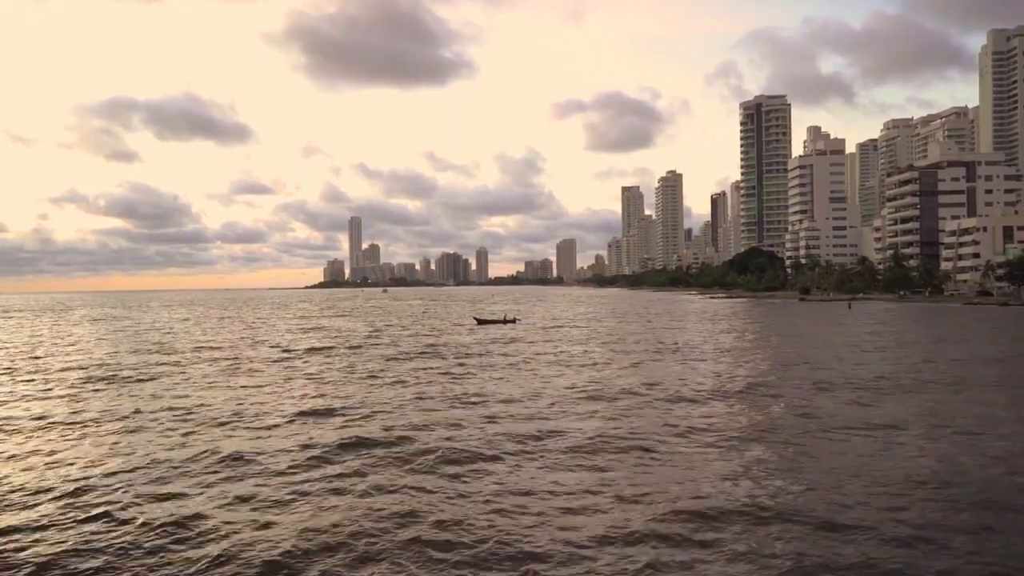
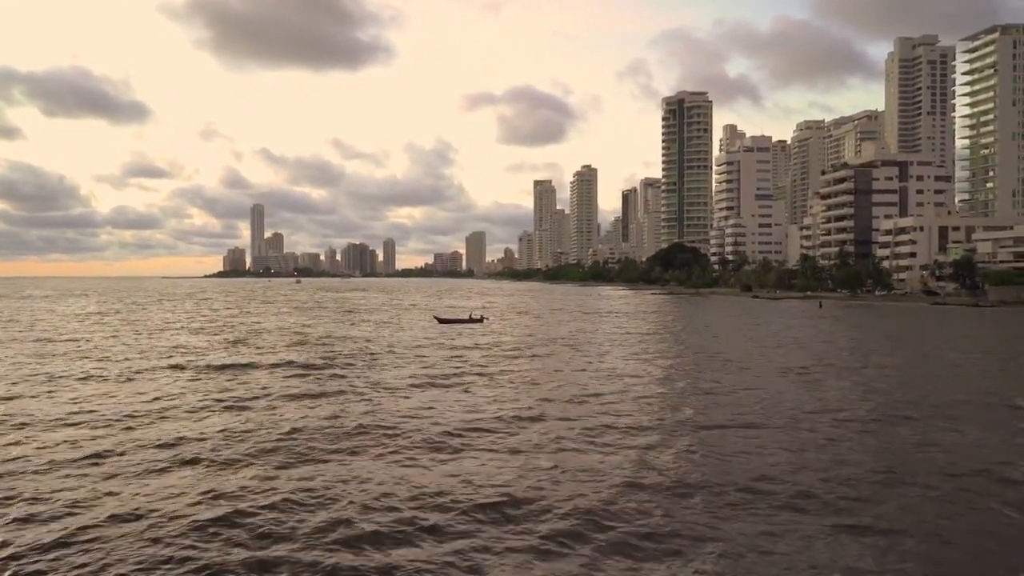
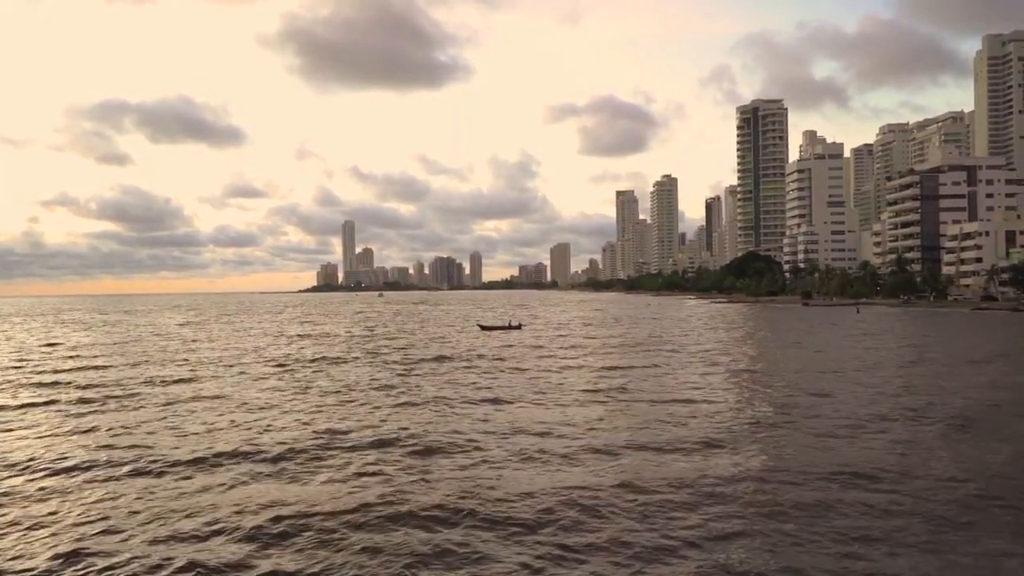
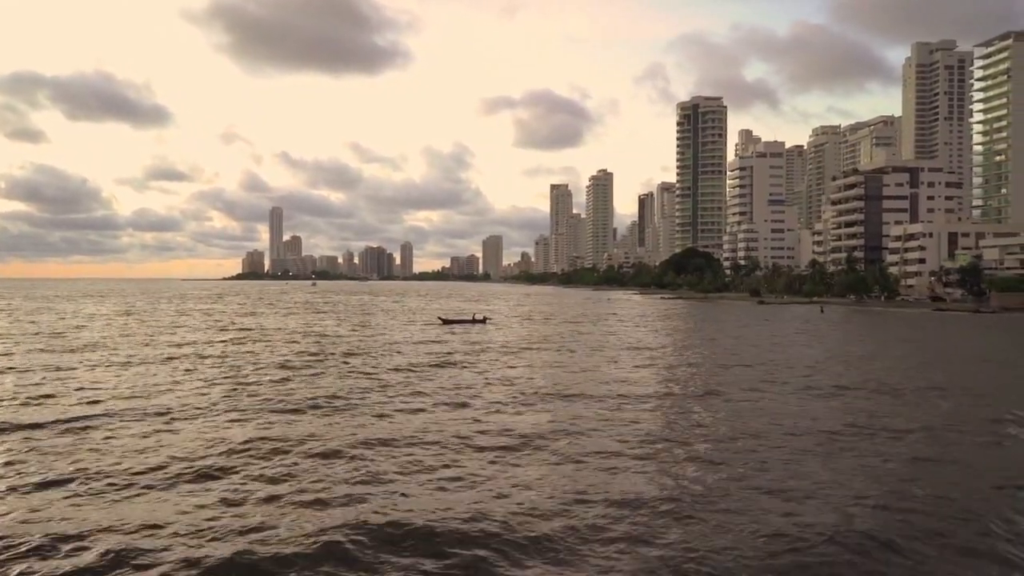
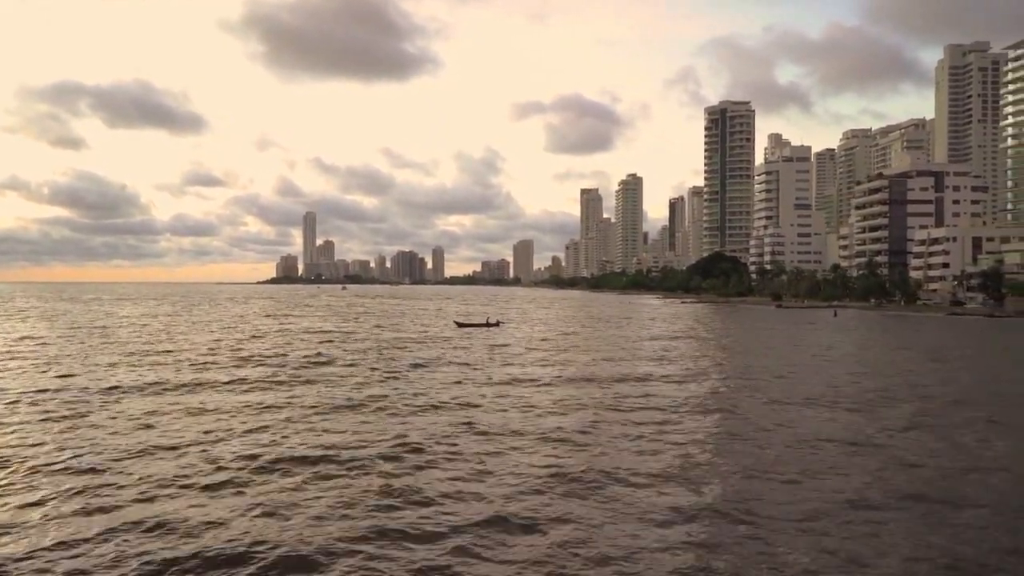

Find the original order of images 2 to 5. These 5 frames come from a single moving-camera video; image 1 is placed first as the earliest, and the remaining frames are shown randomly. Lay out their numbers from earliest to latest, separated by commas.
3, 5, 4, 2
